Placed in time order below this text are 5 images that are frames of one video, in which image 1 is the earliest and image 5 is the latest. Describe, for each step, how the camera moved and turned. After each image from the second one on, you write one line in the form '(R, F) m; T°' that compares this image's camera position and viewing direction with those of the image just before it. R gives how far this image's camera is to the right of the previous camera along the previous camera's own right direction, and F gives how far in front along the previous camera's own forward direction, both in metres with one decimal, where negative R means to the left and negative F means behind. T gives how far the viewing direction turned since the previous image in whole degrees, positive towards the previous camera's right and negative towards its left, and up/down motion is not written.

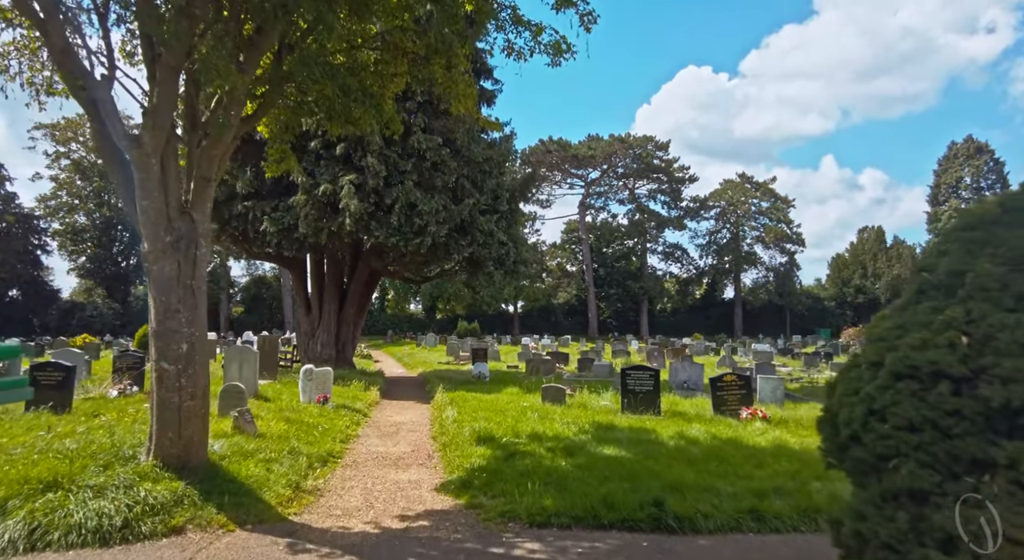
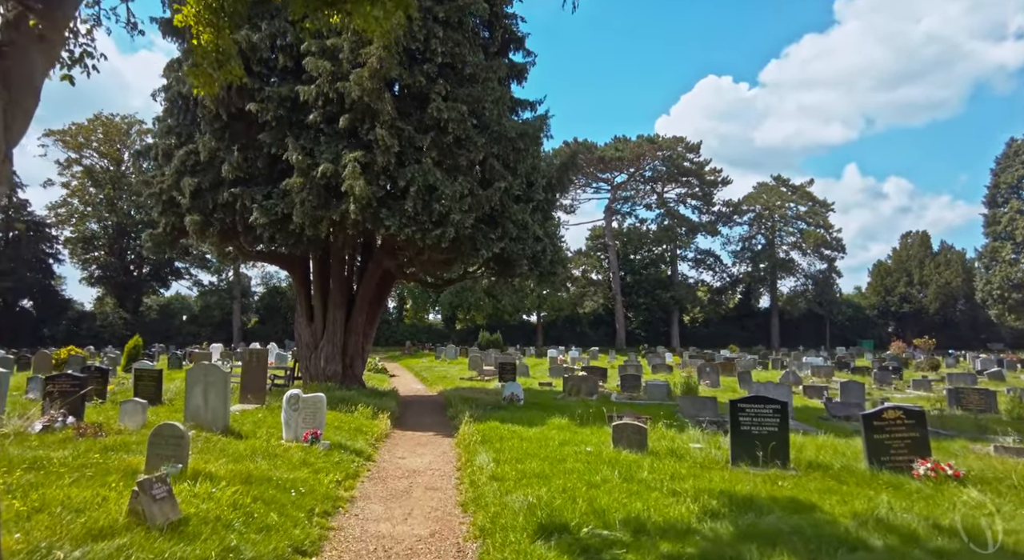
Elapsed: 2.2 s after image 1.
(-0.5, +3.6) m; -2°
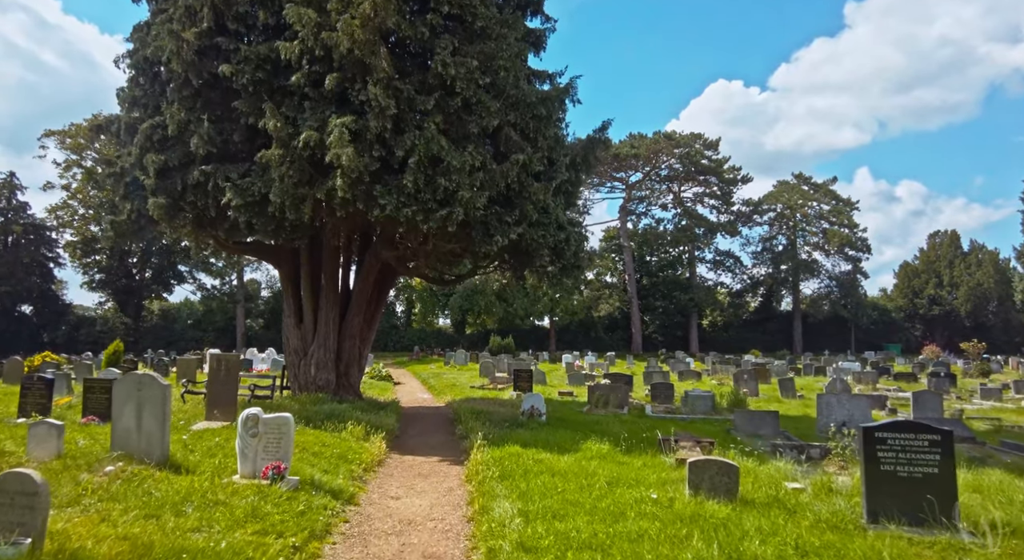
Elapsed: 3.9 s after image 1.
(-0.2, +2.6) m; -1°
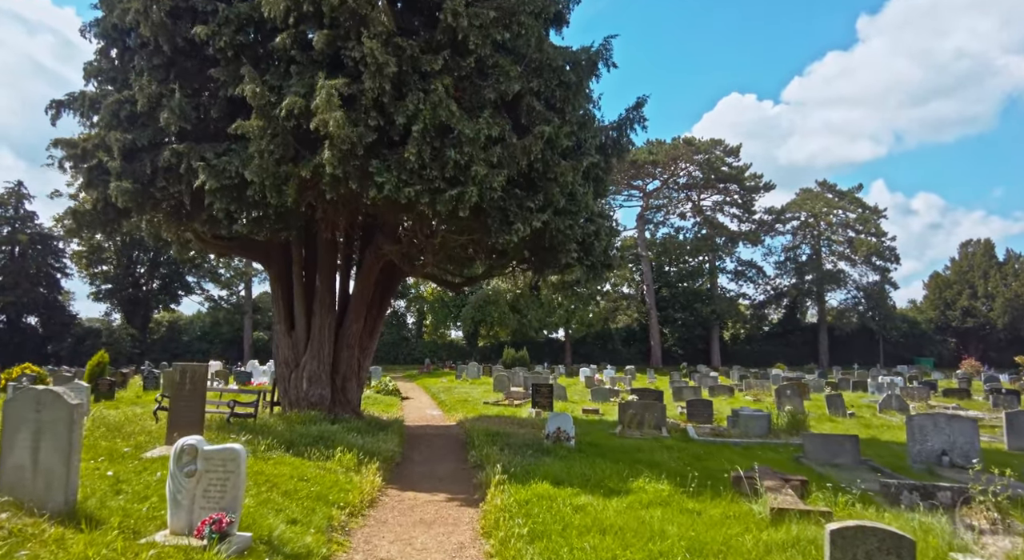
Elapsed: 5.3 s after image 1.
(-0.2, +2.2) m; -1°
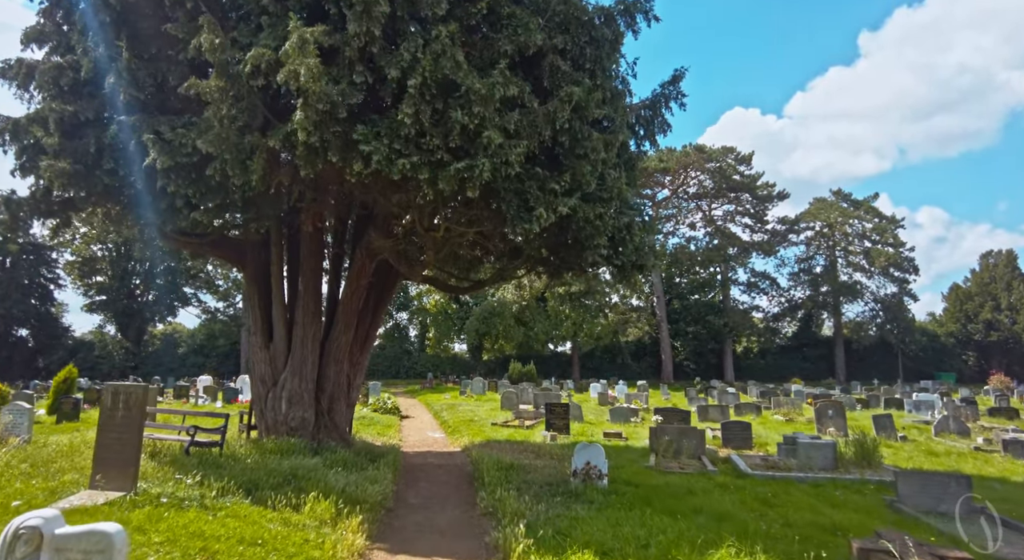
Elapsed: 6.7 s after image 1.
(-0.2, +2.2) m; 0°
